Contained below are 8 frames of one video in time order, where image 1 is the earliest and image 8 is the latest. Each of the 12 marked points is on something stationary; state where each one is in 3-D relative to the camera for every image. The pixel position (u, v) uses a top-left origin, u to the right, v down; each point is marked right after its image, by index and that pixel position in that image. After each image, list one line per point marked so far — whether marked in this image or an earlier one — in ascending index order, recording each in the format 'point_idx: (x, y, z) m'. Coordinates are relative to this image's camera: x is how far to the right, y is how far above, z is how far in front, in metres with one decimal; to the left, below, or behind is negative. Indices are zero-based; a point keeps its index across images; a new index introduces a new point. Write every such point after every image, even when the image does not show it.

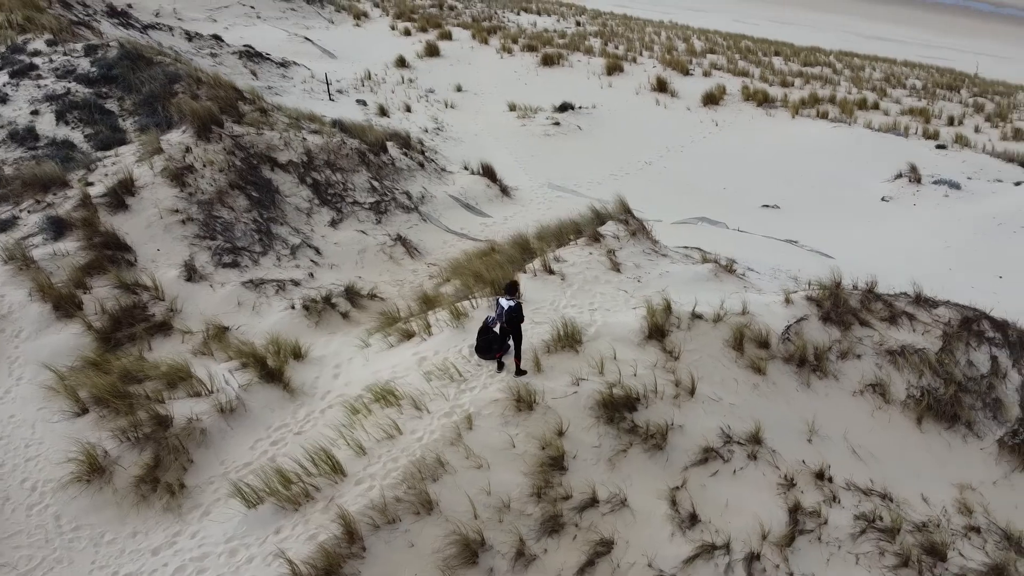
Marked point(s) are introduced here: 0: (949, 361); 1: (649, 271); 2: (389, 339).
0: (+2.1, -0.3, +3.8) m
1: (+0.7, +0.1, +4.1) m
2: (-0.5, -0.2, +3.6) m
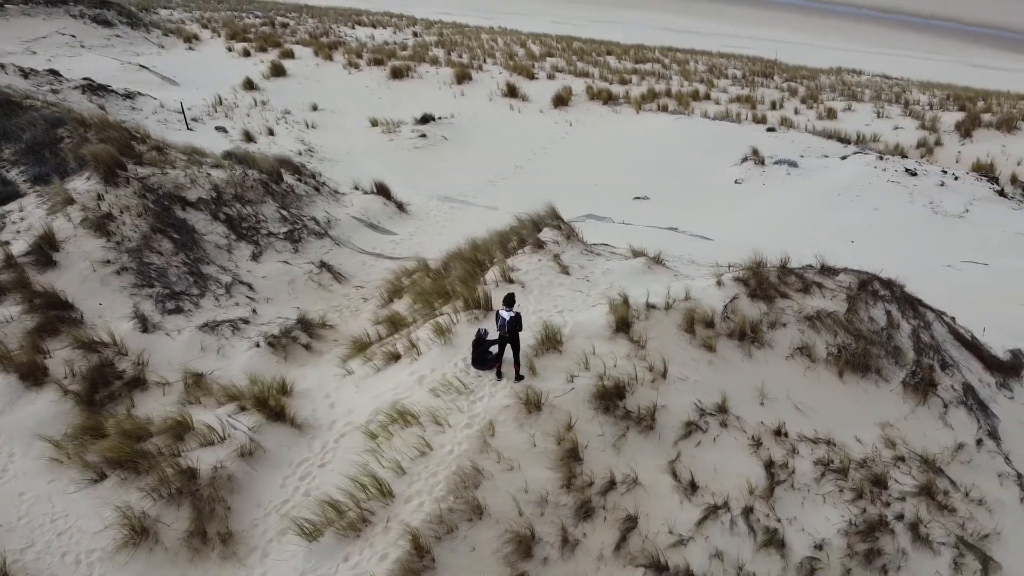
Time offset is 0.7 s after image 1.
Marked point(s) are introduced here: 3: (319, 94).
0: (+1.9, -0.2, +4.4) m
1: (+0.5, +0.1, +4.4) m
2: (-0.6, -0.3, +3.7) m
3: (-3.1, +3.2, +13.2) m
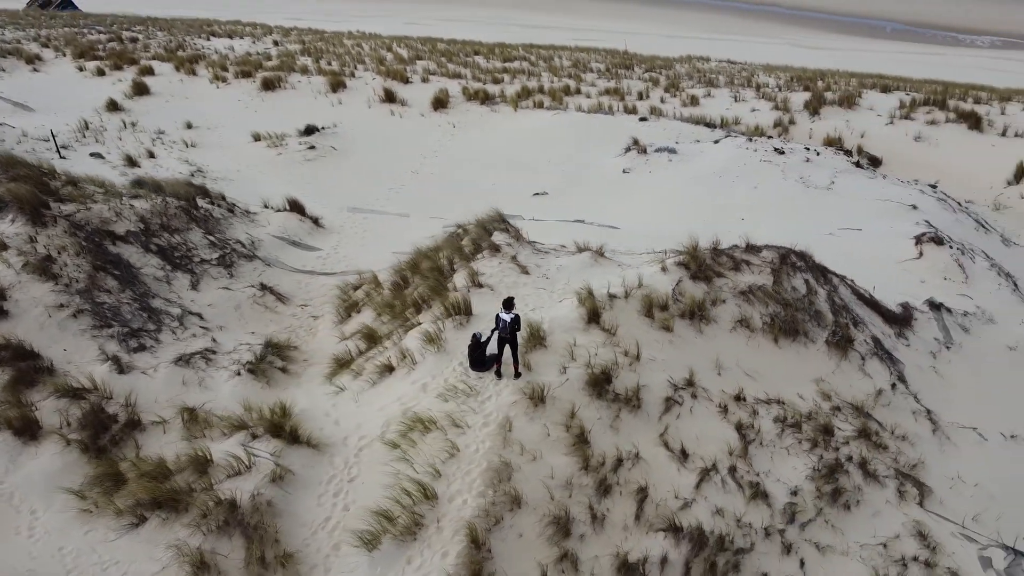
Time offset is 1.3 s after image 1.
0: (+1.7, 0.0, +5.0) m
1: (+0.2, +0.1, +4.7) m
2: (-0.7, -0.4, +3.8) m
3: (-5.0, +2.8, +12.7) m
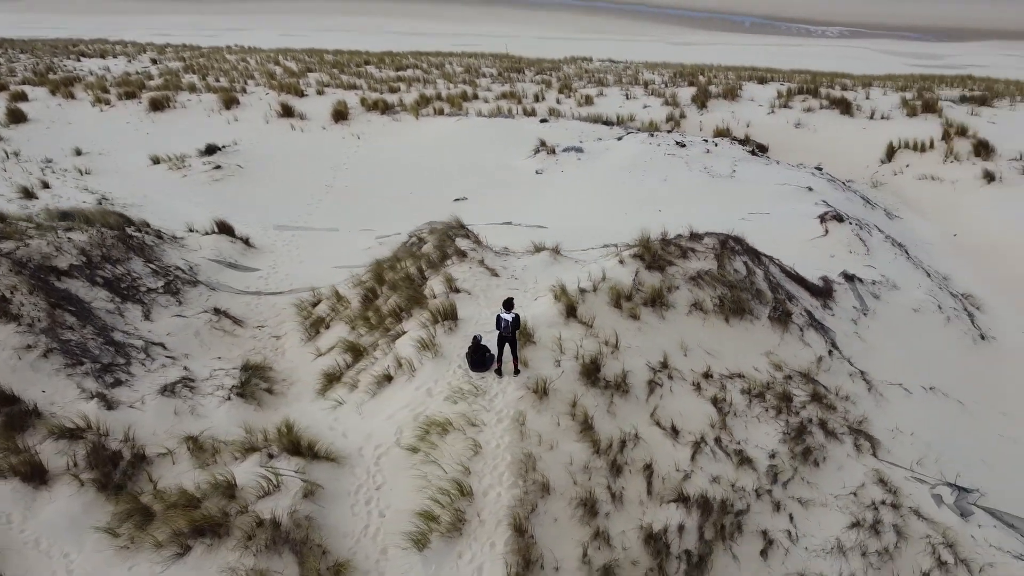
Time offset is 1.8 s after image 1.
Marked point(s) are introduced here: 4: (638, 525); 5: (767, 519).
0: (+1.4, +0.1, +5.3) m
1: (0.0, +0.1, +4.9) m
2: (-0.7, -0.5, +3.9) m
3: (-6.5, +2.3, +12.1) m
4: (+0.5, -0.9, +3.2) m
5: (+1.1, -1.0, +3.6) m
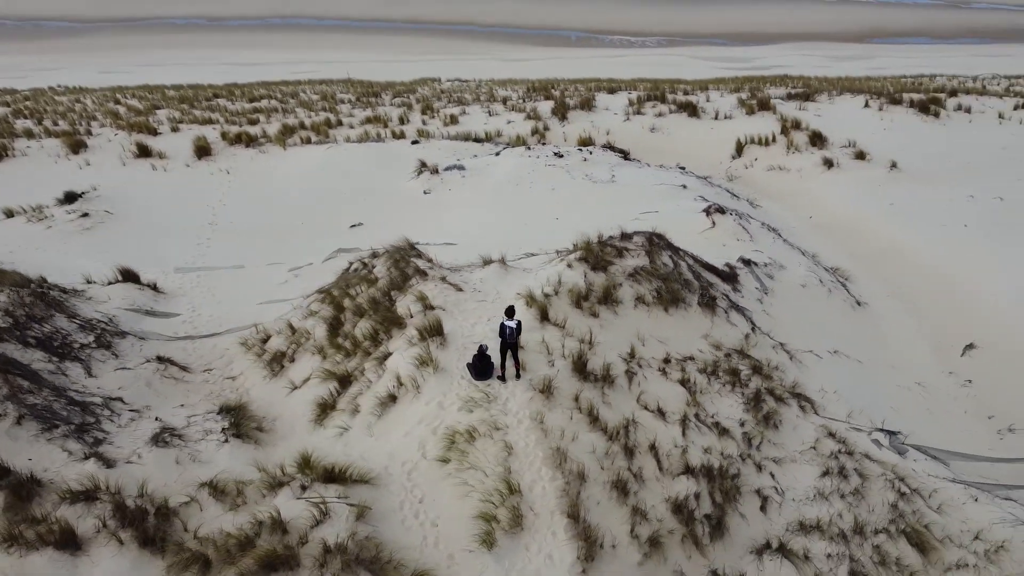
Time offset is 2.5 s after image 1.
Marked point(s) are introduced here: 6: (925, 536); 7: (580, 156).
0: (+1.0, +0.2, +5.8) m
1: (-0.2, 0.0, +5.0) m
2: (-0.7, -0.6, +3.9) m
3: (-8.2, +1.3, +10.9) m
4: (+0.7, -0.9, +3.5) m
5: (+1.2, -0.9, +4.0) m
6: (+1.9, -1.1, +3.8) m
7: (+0.9, +1.8, +11.1) m
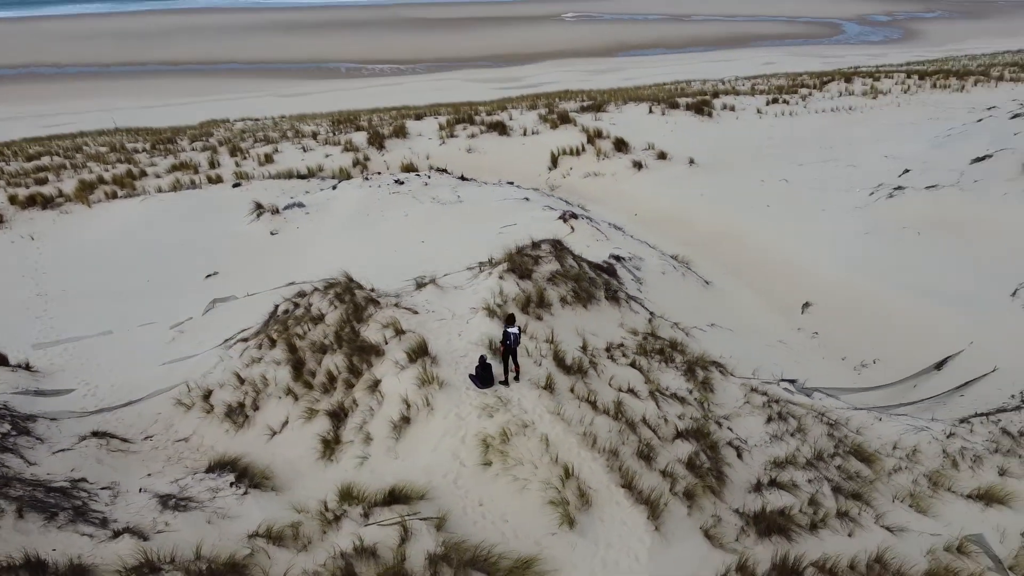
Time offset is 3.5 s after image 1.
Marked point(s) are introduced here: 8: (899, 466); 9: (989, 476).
0: (+0.4, +0.1, +6.3) m
1: (-0.6, -0.1, +5.2) m
2: (-0.6, -0.7, +4.1) m
3: (-9.9, -0.3, +8.8) m
4: (+0.8, -0.8, +4.0) m
5: (+1.2, -0.8, +4.6) m
6: (+2.0, -0.9, +4.6) m
7: (-1.3, +1.5, +11.4) m
8: (+2.1, -1.0, +4.5) m
9: (+2.6, -1.0, +4.4) m
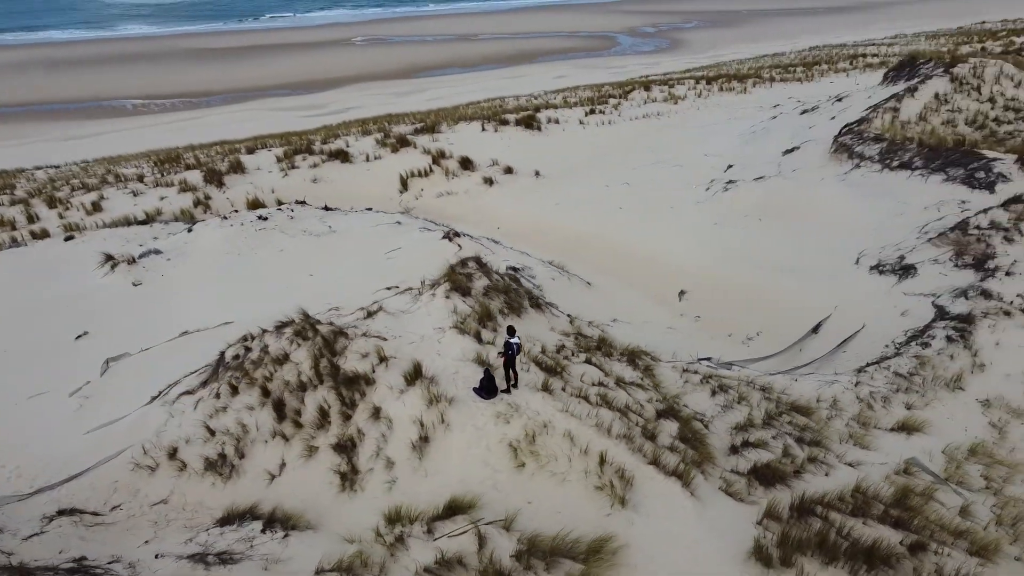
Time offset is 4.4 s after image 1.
0: (-0.1, 0.0, +6.6) m
1: (-0.8, -0.3, +5.4) m
2: (-0.5, -0.9, +4.2) m
3: (-10.6, -1.6, +6.7) m
4: (+0.9, -0.8, +4.5) m
5: (+1.1, -0.8, +5.2) m
6: (+1.9, -0.8, +5.3) m
7: (-3.2, +1.0, +11.2) m
8: (+2.0, -0.8, +5.2) m
9: (+2.5, -0.8, +5.3) m
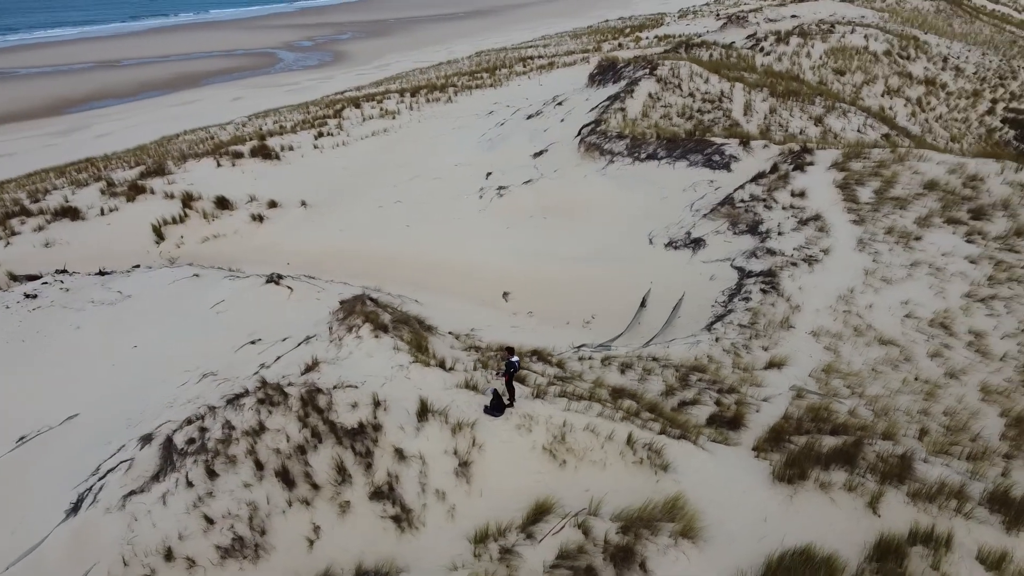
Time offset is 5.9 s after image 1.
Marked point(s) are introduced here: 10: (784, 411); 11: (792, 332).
0: (-1.0, -0.2, +6.9) m
1: (-1.1, -0.6, +5.5) m
2: (-0.3, -1.1, +4.5) m
3: (-10.3, -3.7, +3.1) m
4: (+0.9, -0.8, +5.3) m
5: (+0.8, -0.8, +6.1) m
6: (+1.5, -0.6, +6.5) m
7: (-5.7, 0.0, +10.0) m
8: (+1.6, -0.6, +6.5) m
9: (+2.0, -0.5, +6.7) m
10: (+1.8, -0.8, +5.5) m
11: (+2.4, -0.4, +6.9) m
